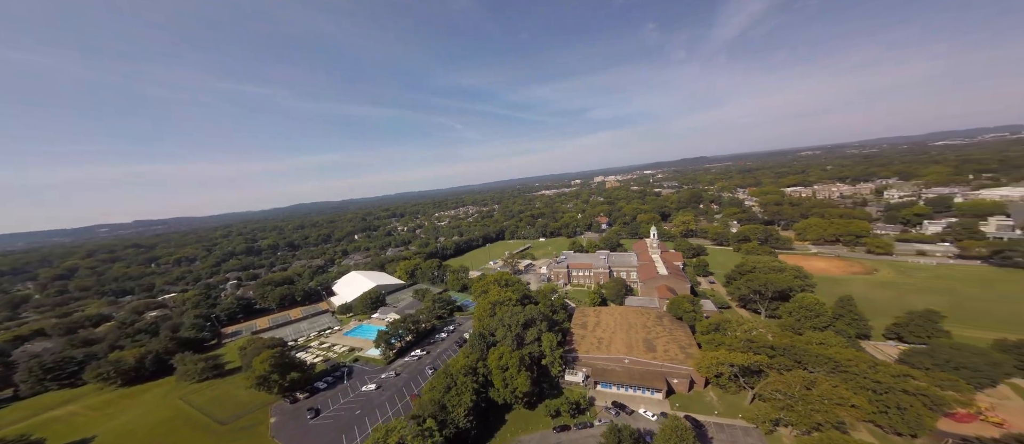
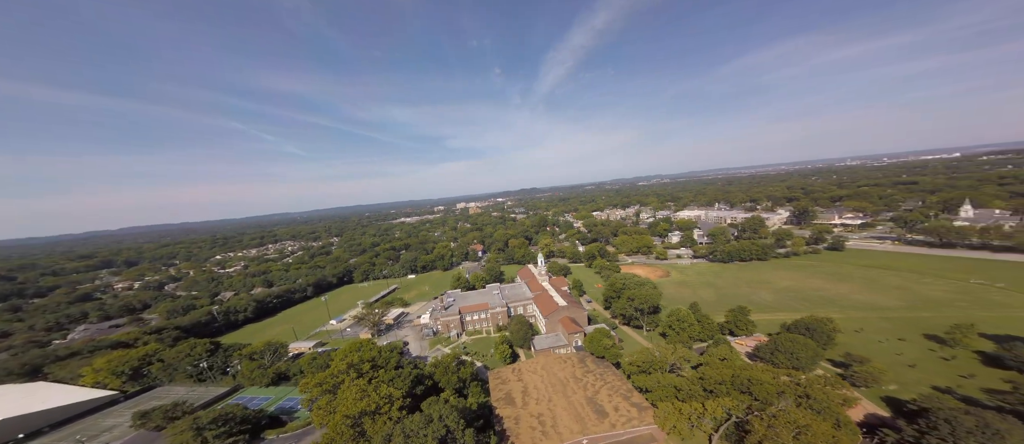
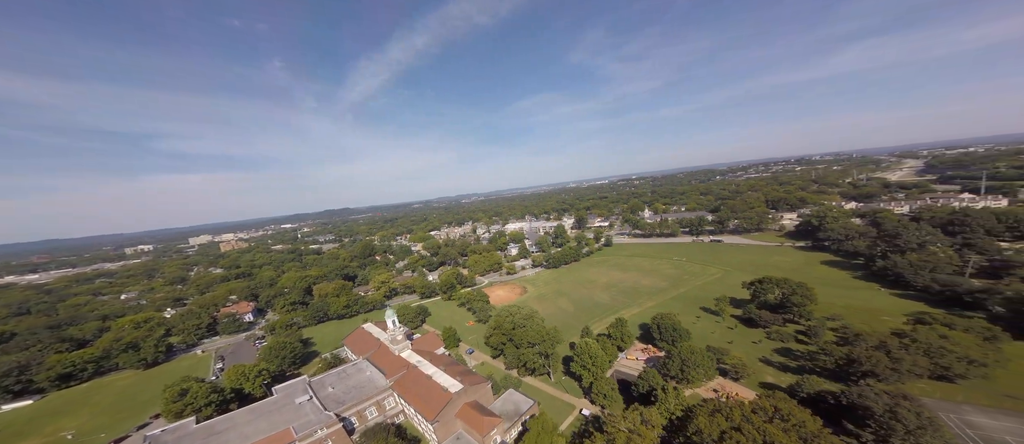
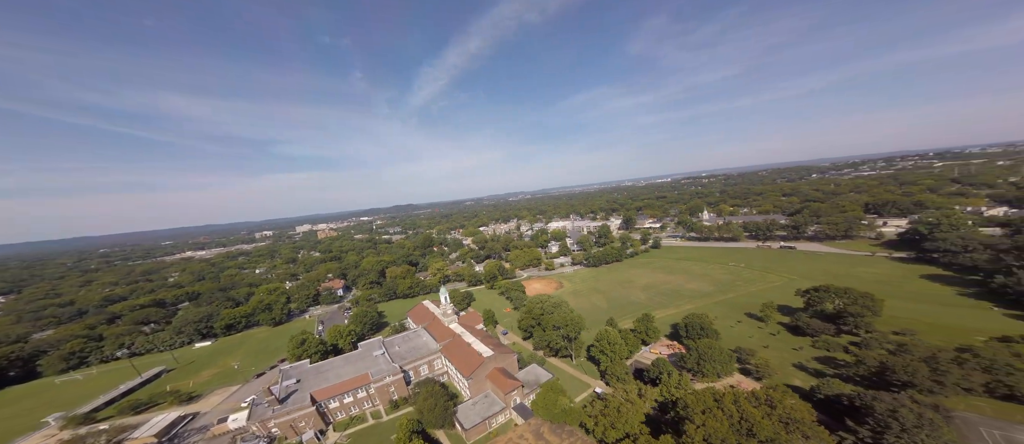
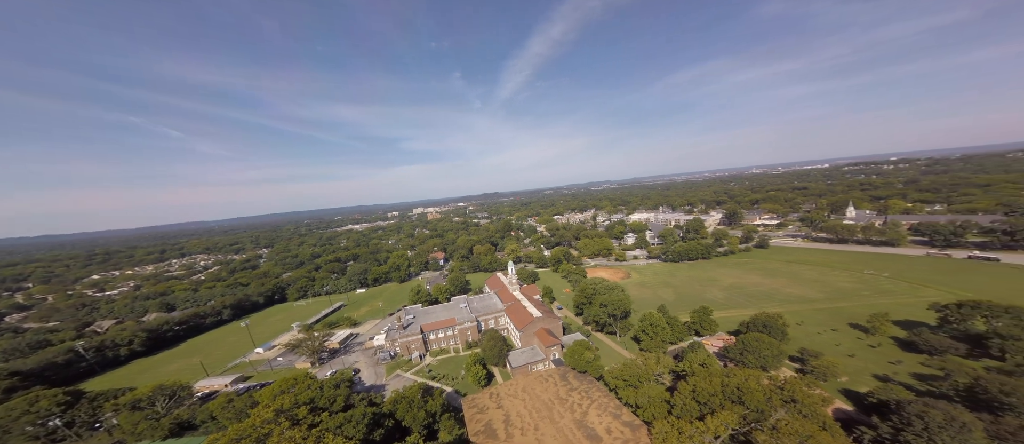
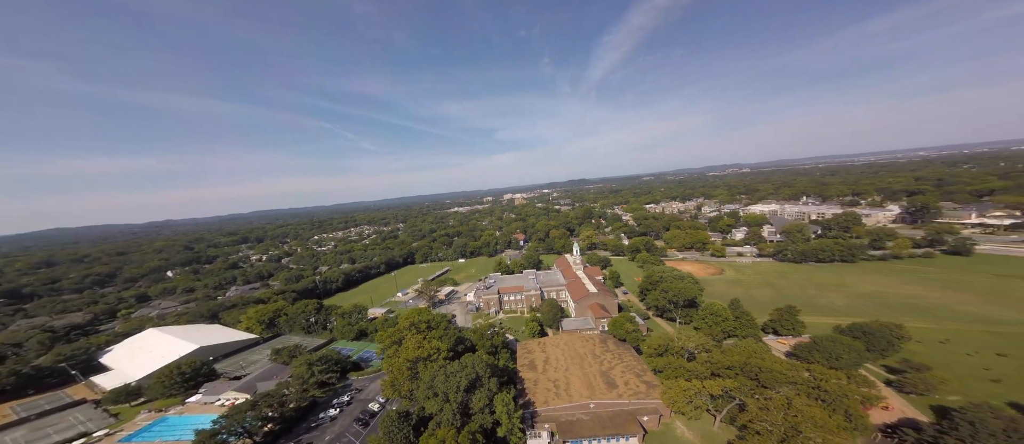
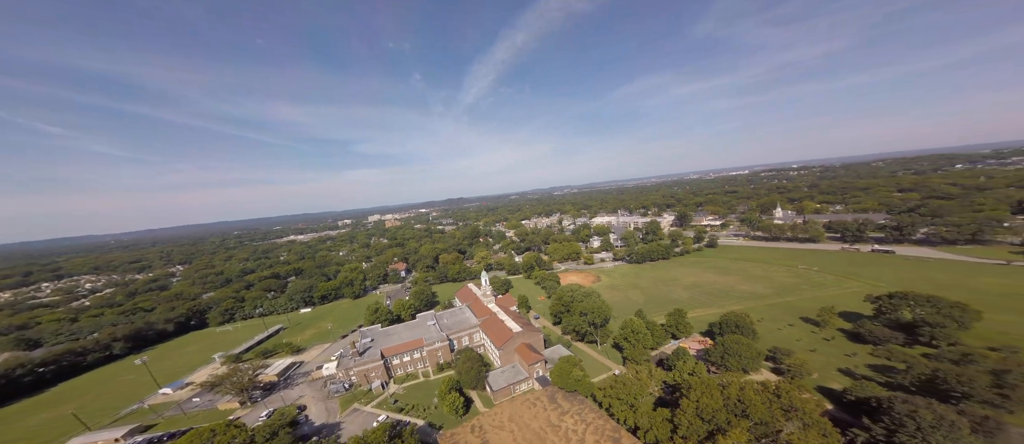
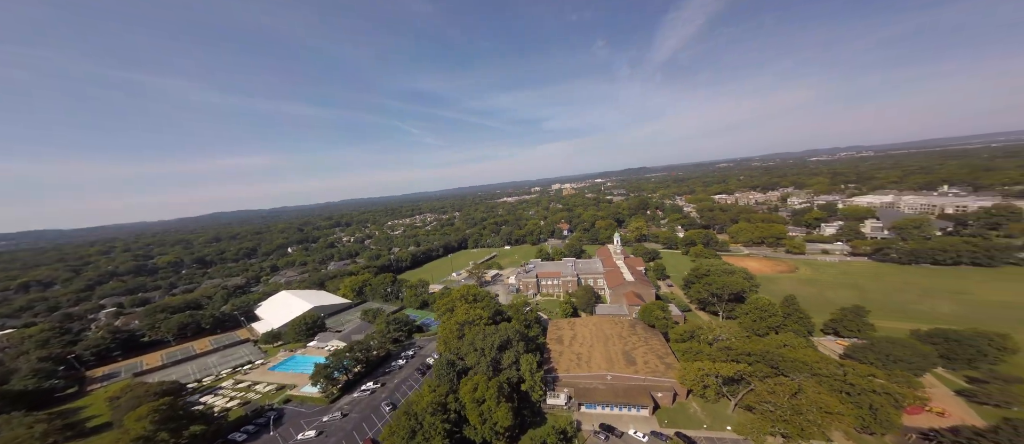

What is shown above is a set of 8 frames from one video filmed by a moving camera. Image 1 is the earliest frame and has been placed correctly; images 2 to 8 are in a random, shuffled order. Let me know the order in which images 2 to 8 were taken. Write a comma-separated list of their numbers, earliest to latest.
8, 6, 2, 5, 7, 4, 3
